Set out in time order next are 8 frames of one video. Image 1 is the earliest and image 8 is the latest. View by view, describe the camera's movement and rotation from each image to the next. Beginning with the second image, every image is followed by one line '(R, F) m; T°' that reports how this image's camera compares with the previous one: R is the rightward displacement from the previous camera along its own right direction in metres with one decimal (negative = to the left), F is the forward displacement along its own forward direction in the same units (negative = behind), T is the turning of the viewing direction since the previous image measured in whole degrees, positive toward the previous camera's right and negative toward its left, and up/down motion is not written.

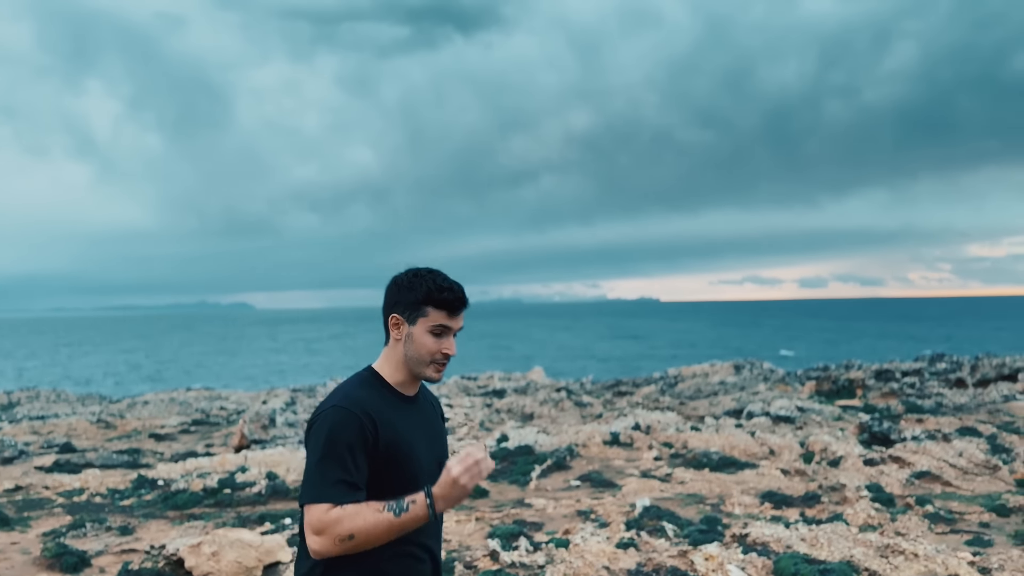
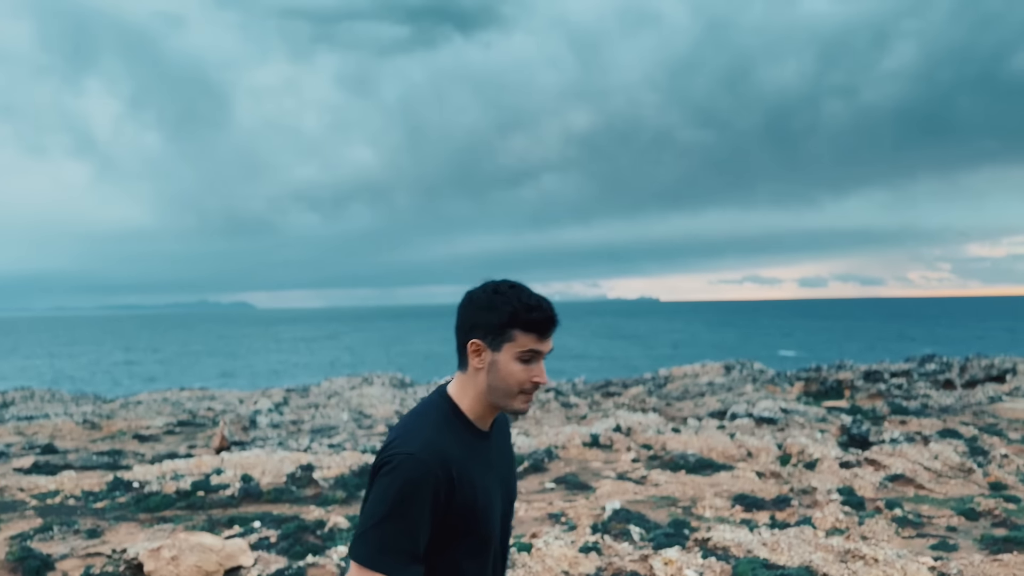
(+0.4, 0.0) m; 0°
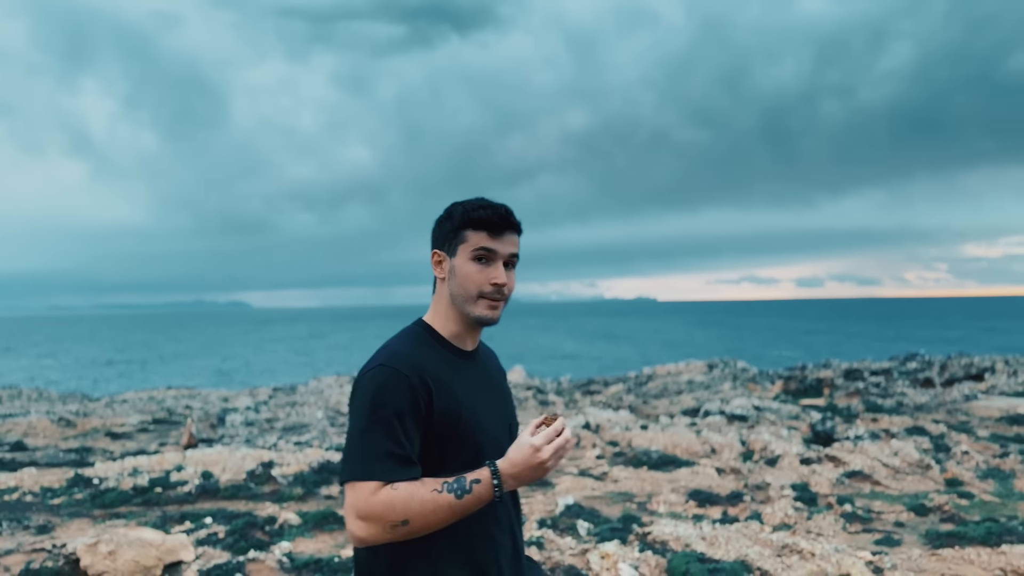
(+0.6, 0.0) m; 0°
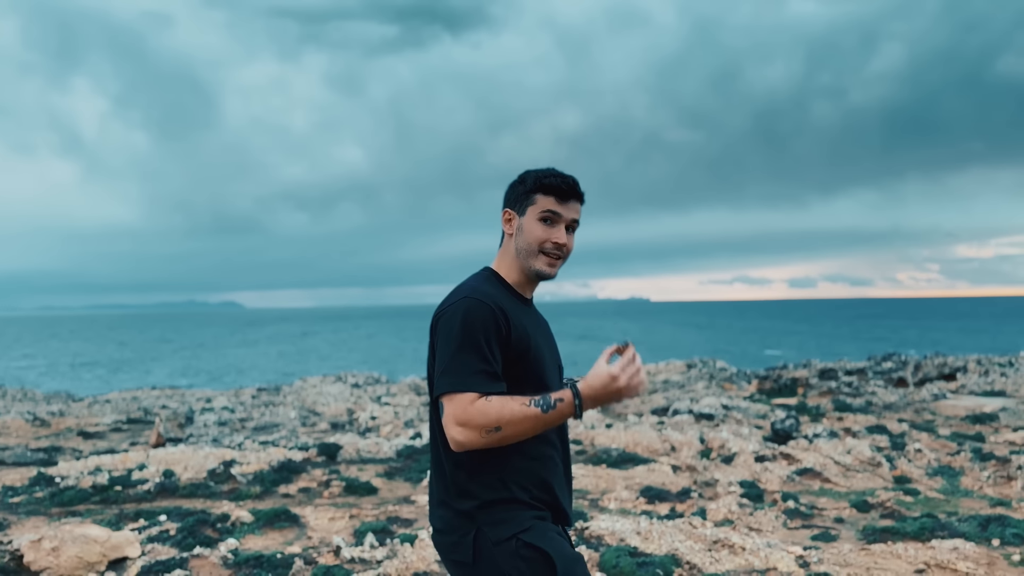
(+0.6, -0.2) m; 0°
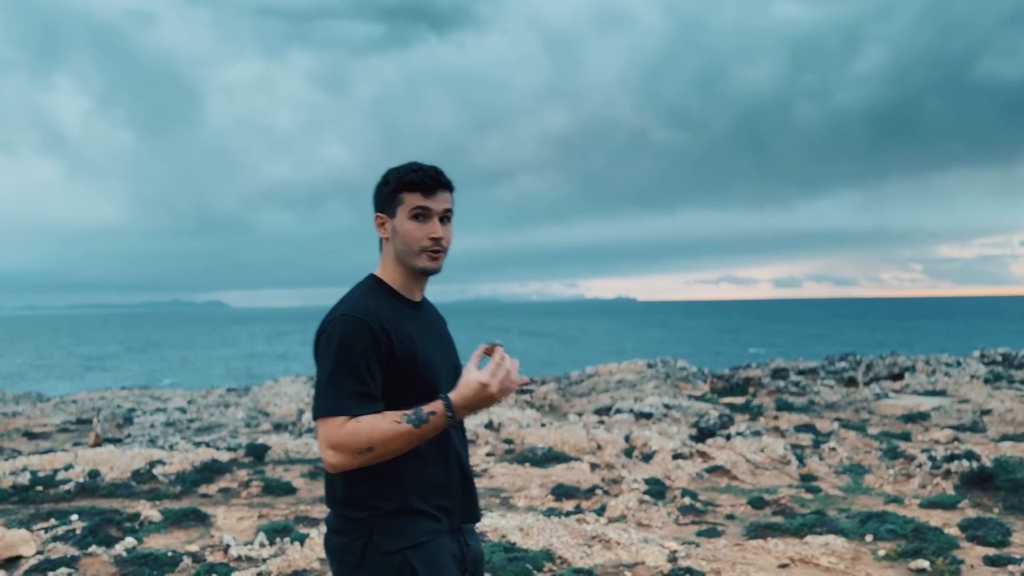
(+1.2, -0.2) m; +1°
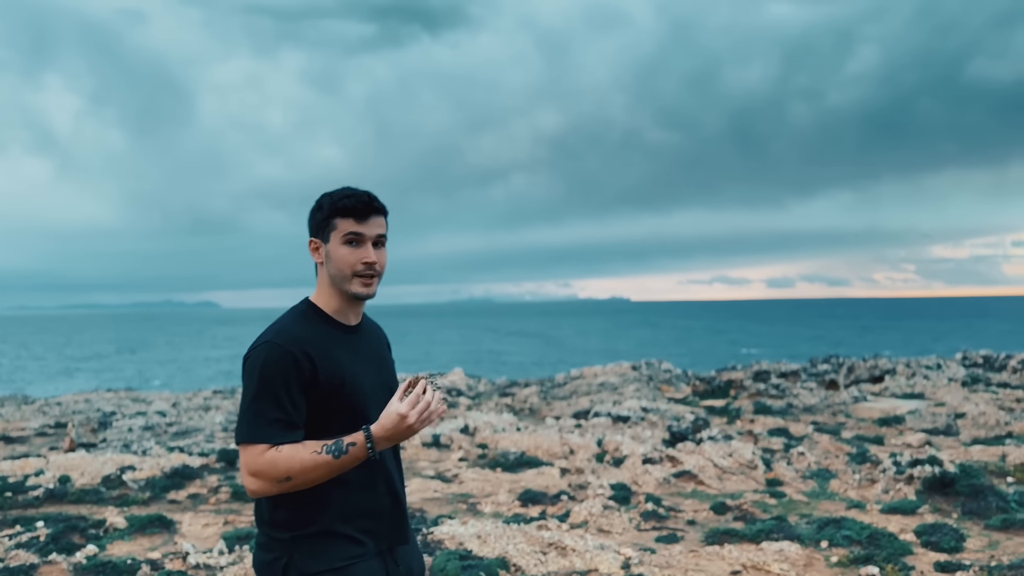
(+0.4, -0.1) m; 0°
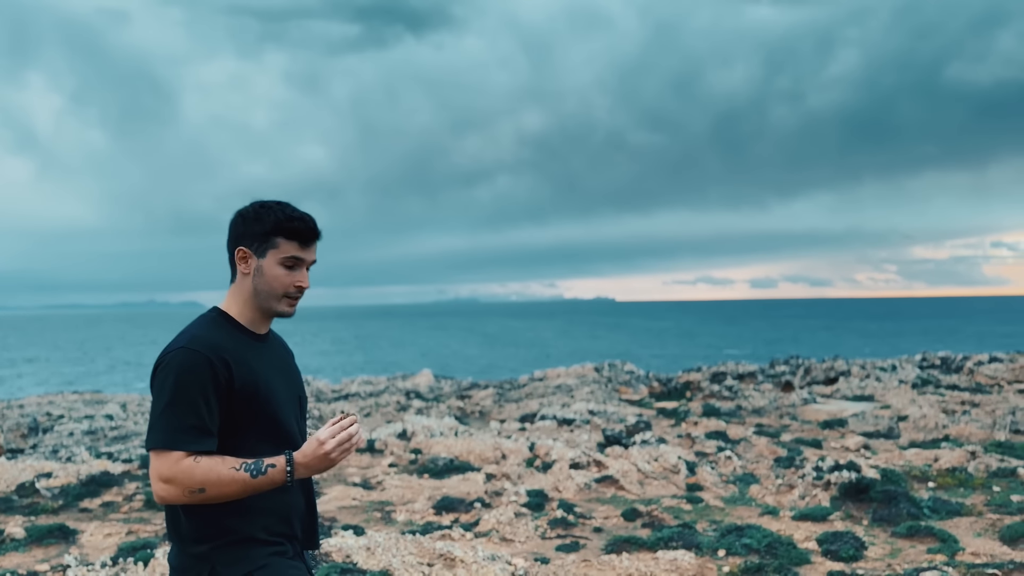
(+1.1, +0.2) m; +1°
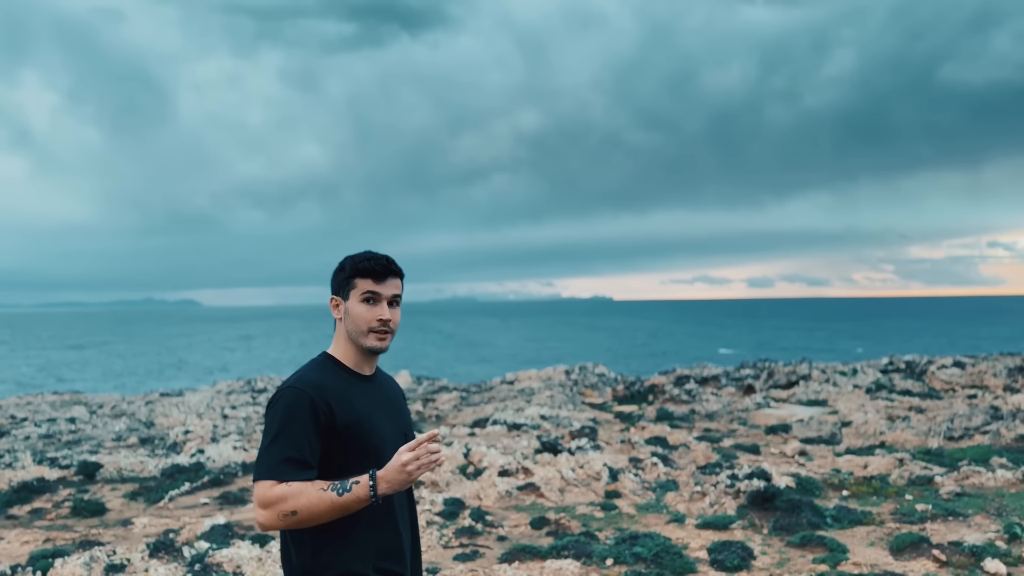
(+1.3, -0.2) m; 0°
